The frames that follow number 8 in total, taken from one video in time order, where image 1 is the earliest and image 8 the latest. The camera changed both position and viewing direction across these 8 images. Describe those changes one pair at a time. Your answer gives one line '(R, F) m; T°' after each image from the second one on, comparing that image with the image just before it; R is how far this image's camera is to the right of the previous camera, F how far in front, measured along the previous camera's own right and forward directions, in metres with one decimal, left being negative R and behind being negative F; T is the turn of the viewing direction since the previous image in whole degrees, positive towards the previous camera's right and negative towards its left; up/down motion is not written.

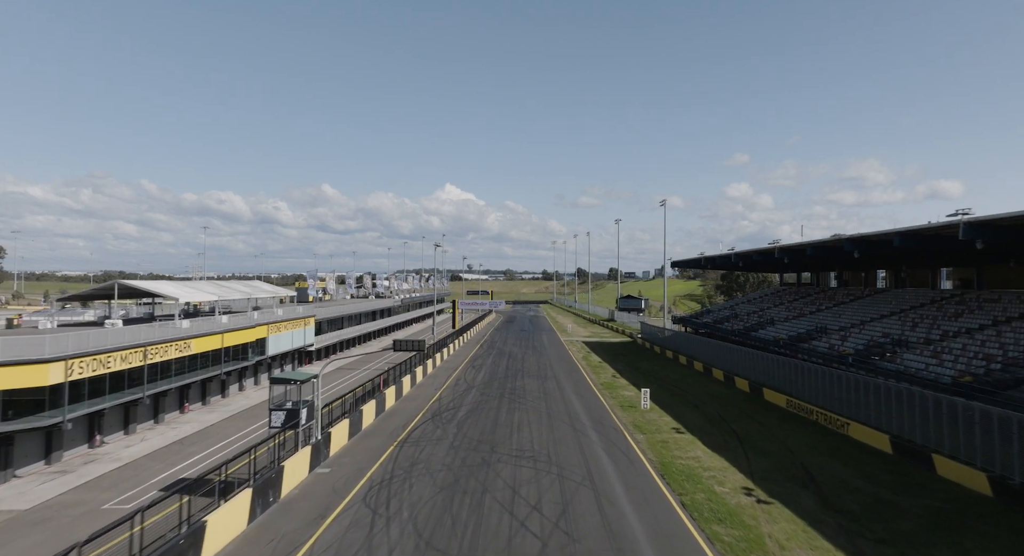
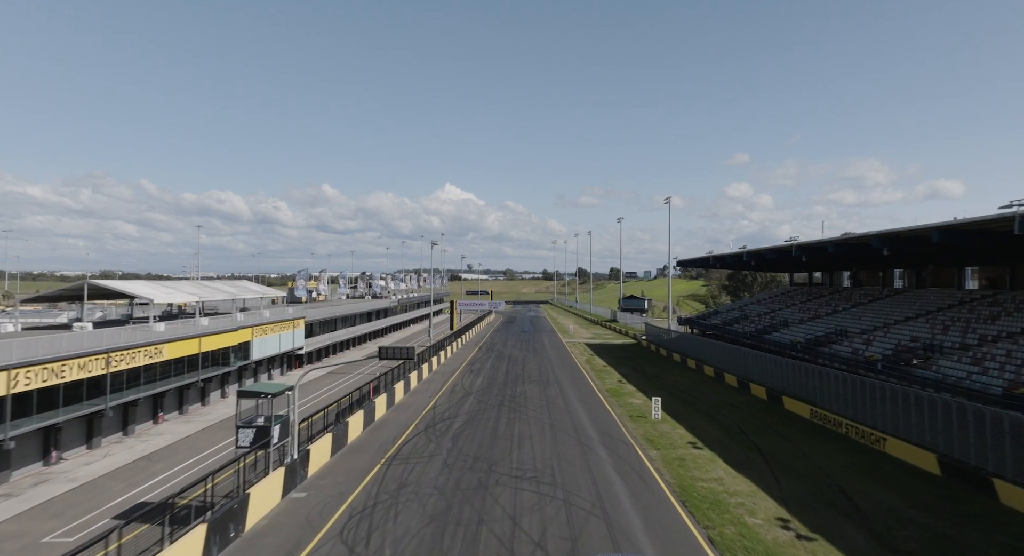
(0.0, +2.2) m; 0°
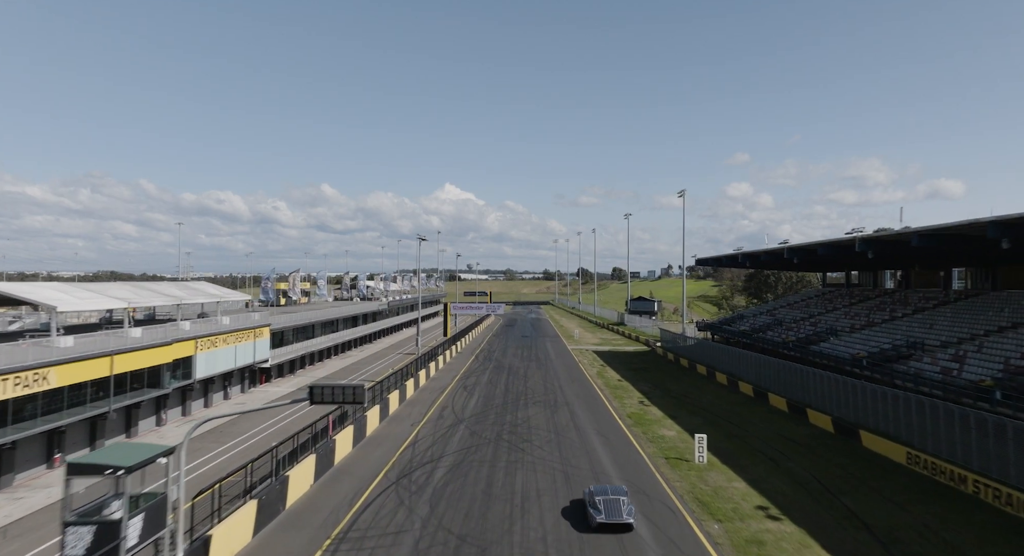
(0.0, +6.3) m; 0°
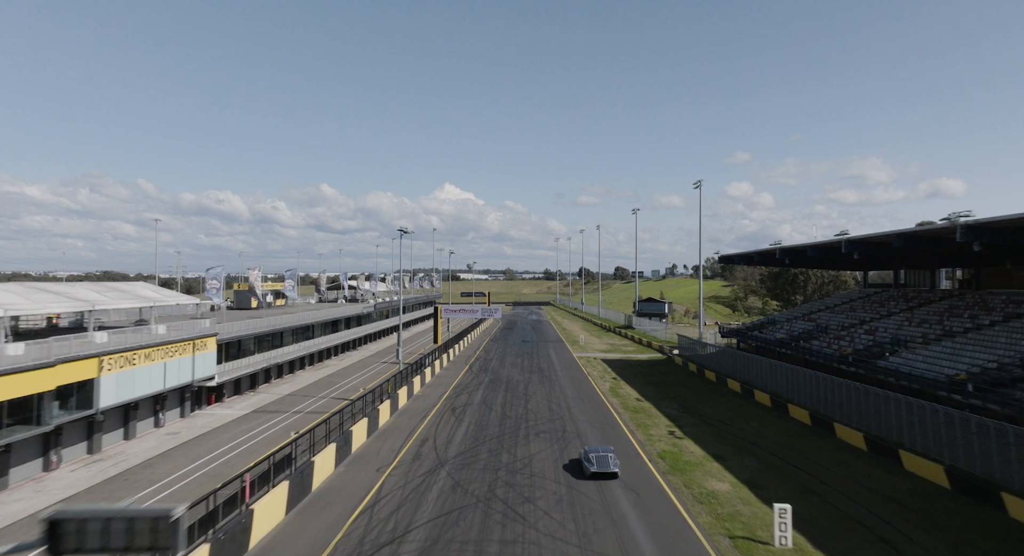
(+0.1, +6.5) m; 0°
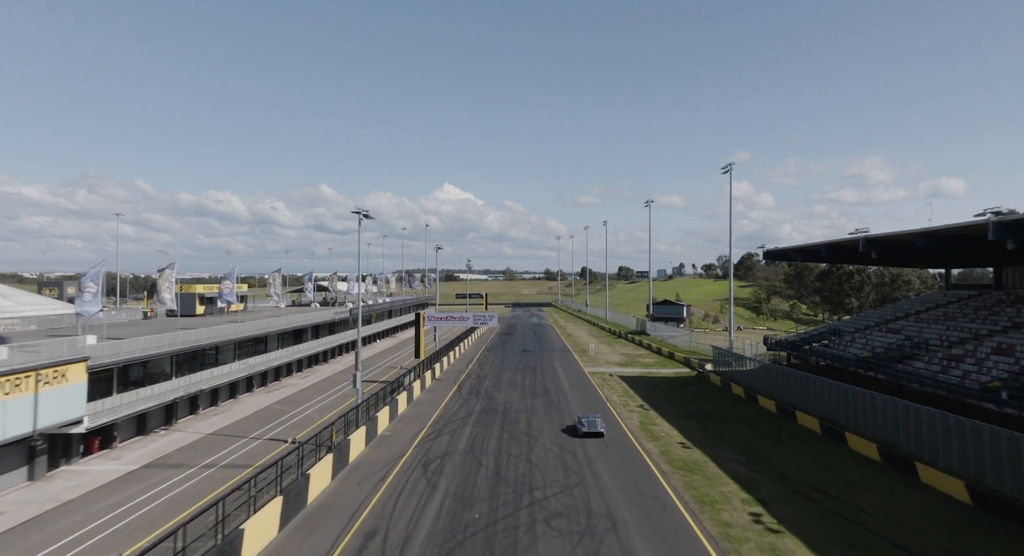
(+0.1, +9.3) m; 0°
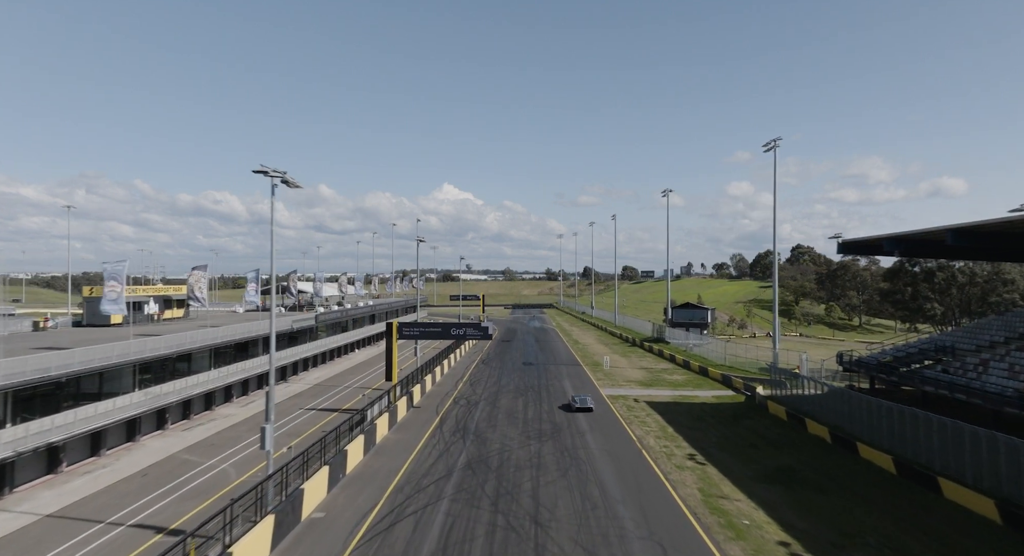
(+0.1, +9.6) m; 0°
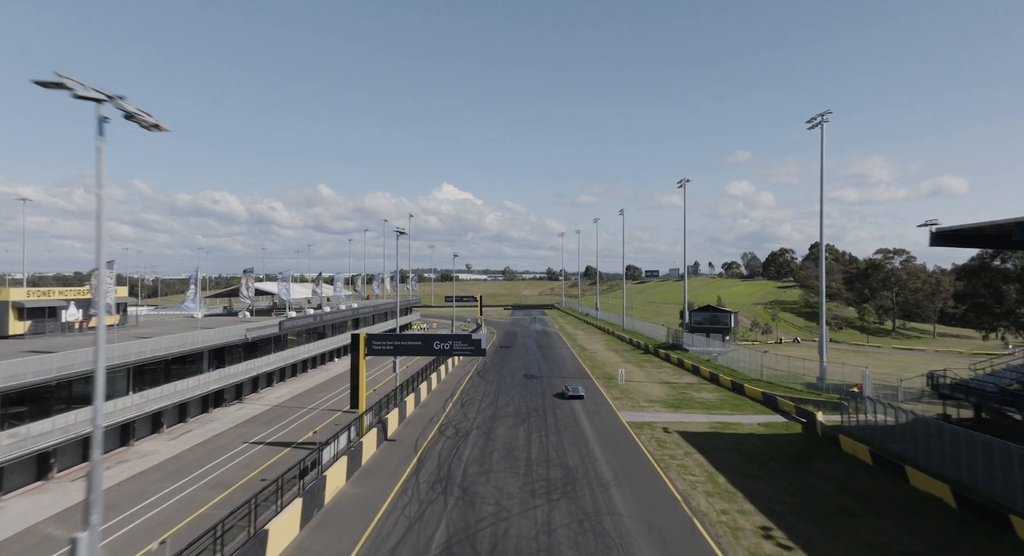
(+0.1, +7.2) m; 0°
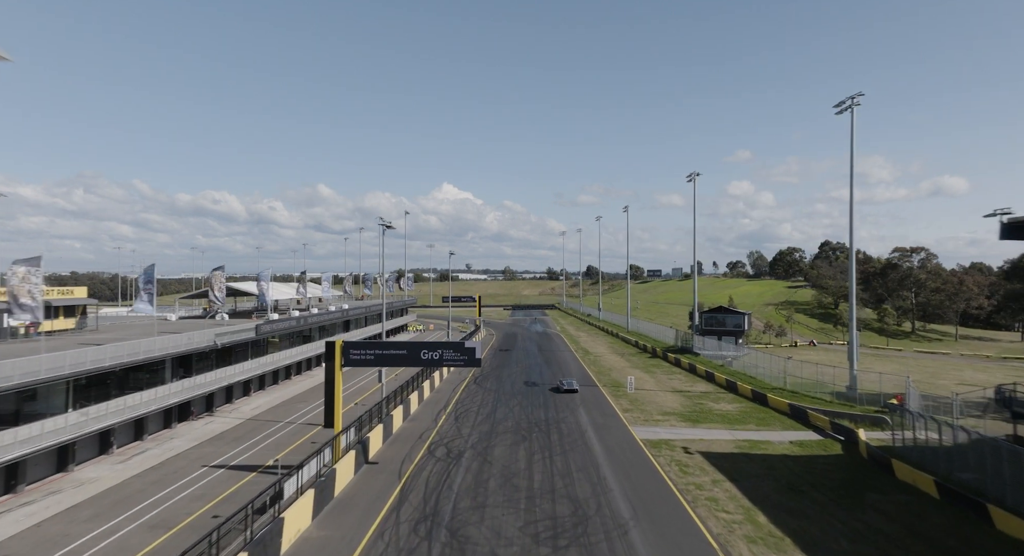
(0.0, +3.6) m; 0°
